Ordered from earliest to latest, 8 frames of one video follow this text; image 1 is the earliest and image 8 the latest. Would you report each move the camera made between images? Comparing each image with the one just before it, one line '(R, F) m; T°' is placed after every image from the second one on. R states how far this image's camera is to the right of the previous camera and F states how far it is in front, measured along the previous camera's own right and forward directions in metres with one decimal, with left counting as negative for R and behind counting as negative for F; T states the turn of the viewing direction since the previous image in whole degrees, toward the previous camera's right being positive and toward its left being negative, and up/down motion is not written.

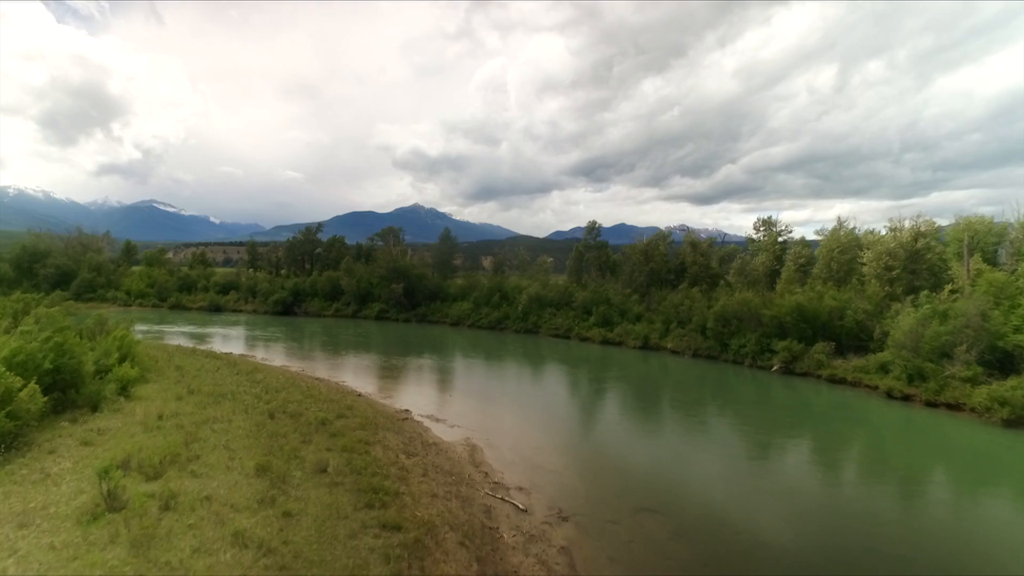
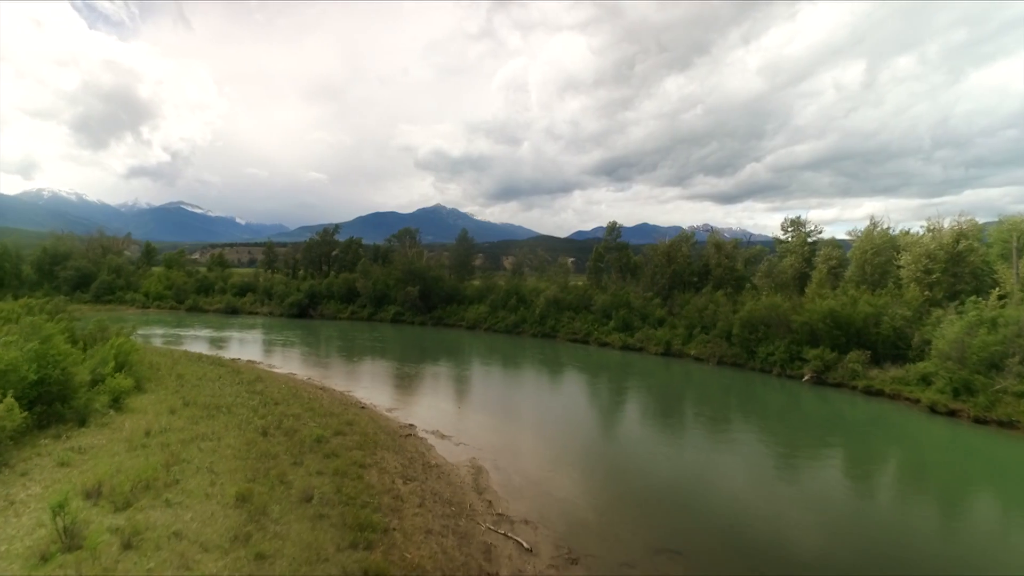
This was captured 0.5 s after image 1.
(+0.4, +1.5) m; -2°
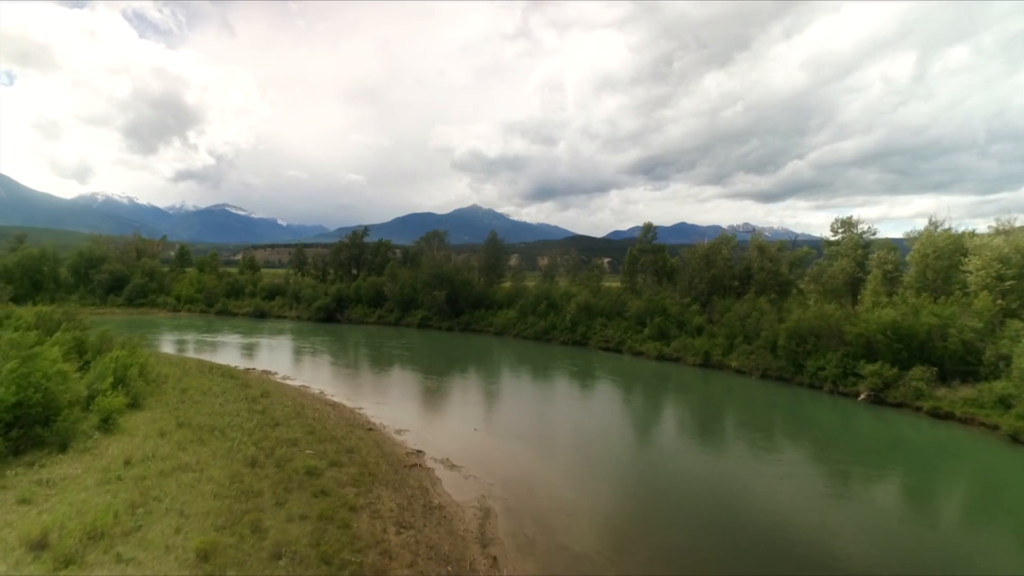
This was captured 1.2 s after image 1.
(+0.5, +2.2) m; -3°
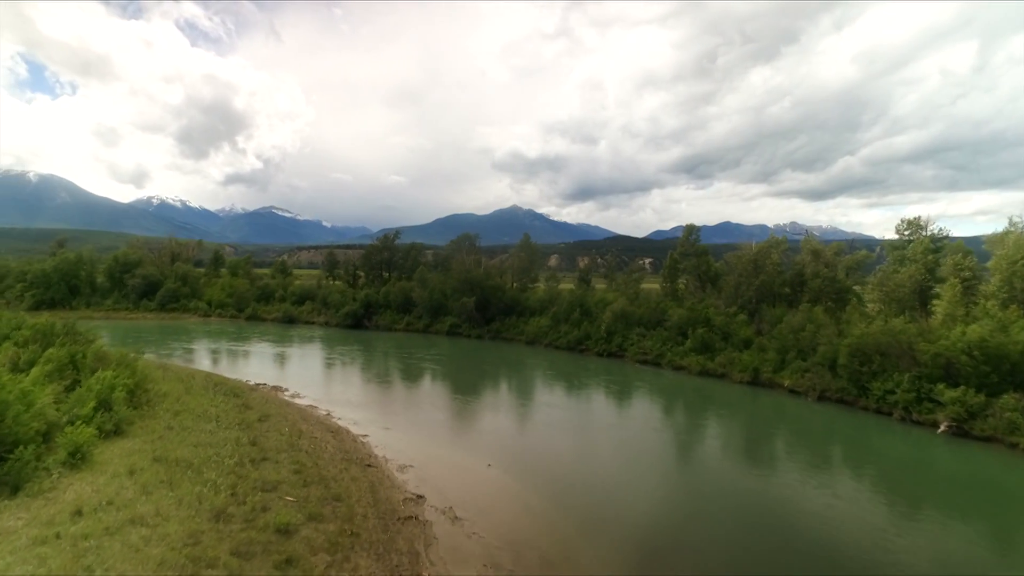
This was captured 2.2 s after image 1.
(+0.7, +2.9) m; -4°
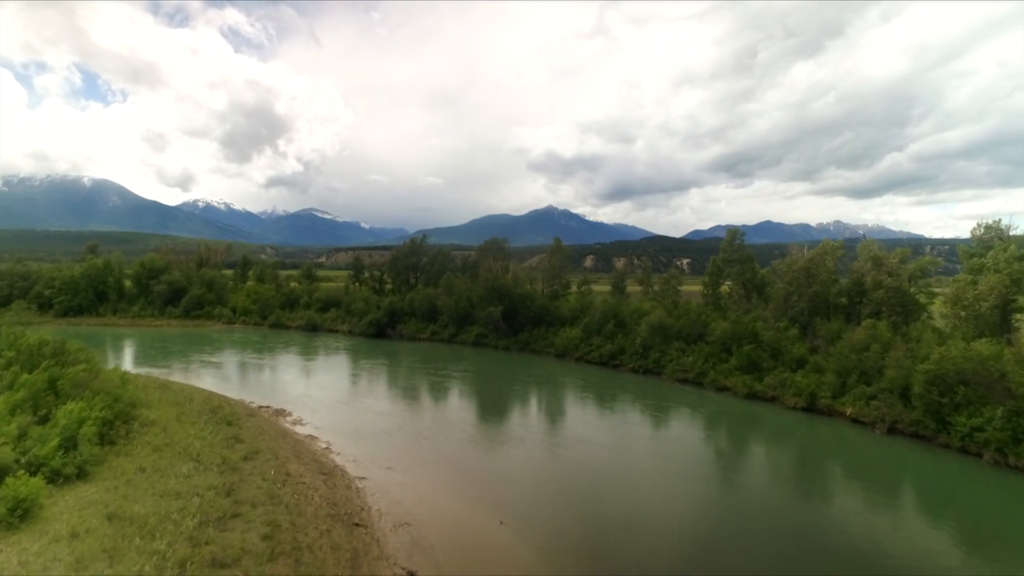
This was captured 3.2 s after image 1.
(+0.5, +3.2) m; -3°
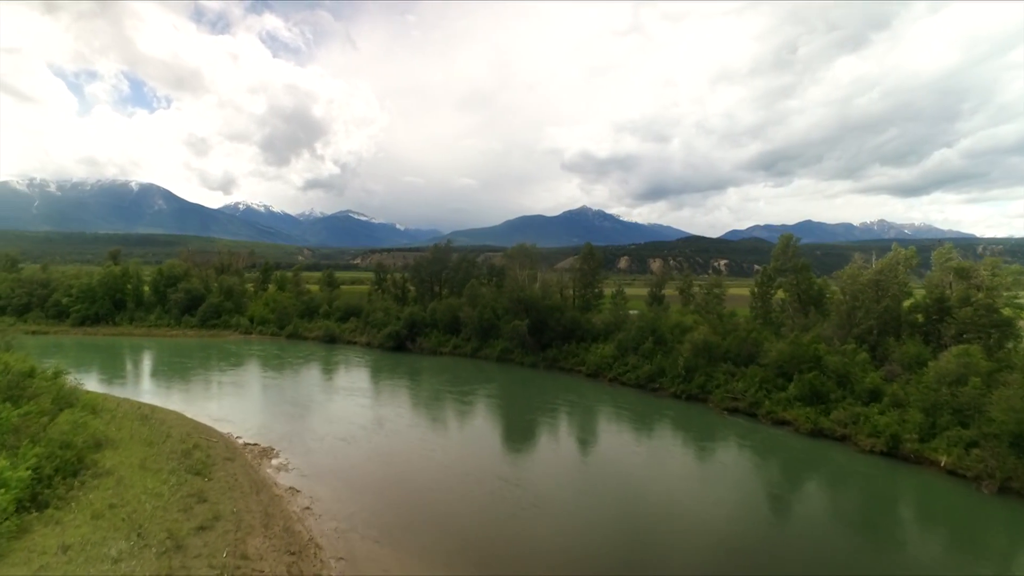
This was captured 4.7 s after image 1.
(+0.5, +4.3) m; -3°
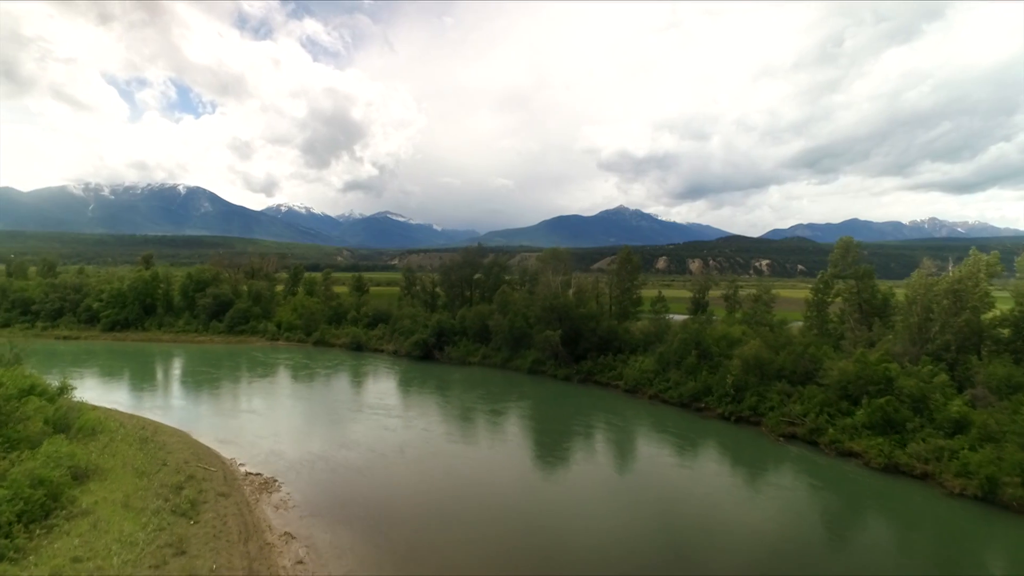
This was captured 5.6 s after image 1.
(+0.3, +2.9) m; -3°
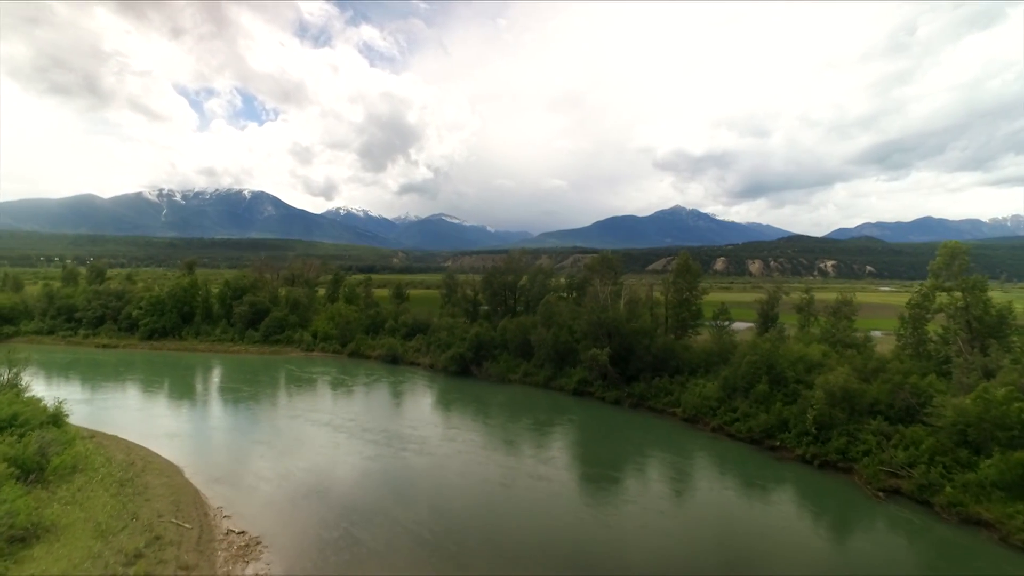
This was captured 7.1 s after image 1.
(+0.7, +4.5) m; -5°
